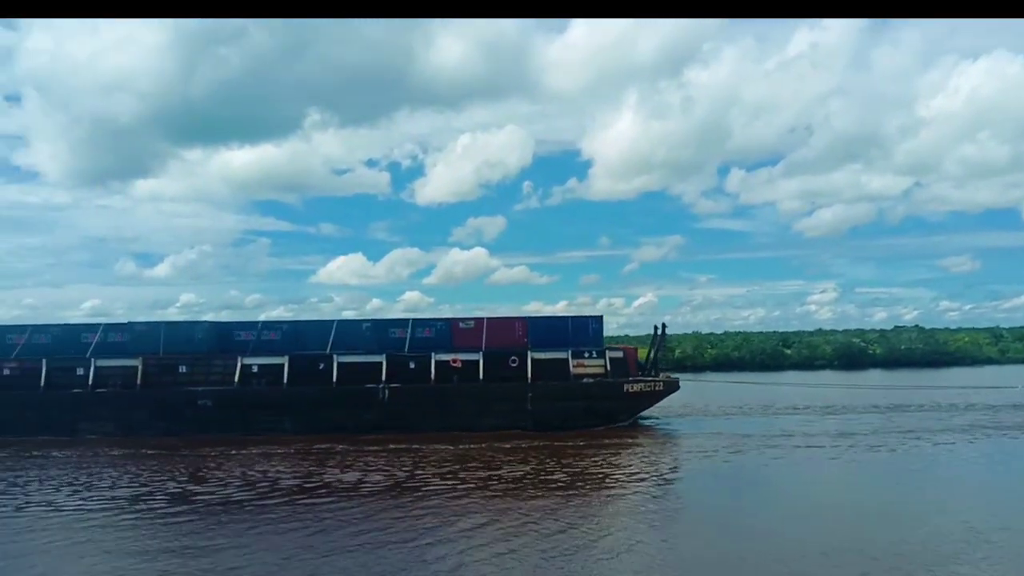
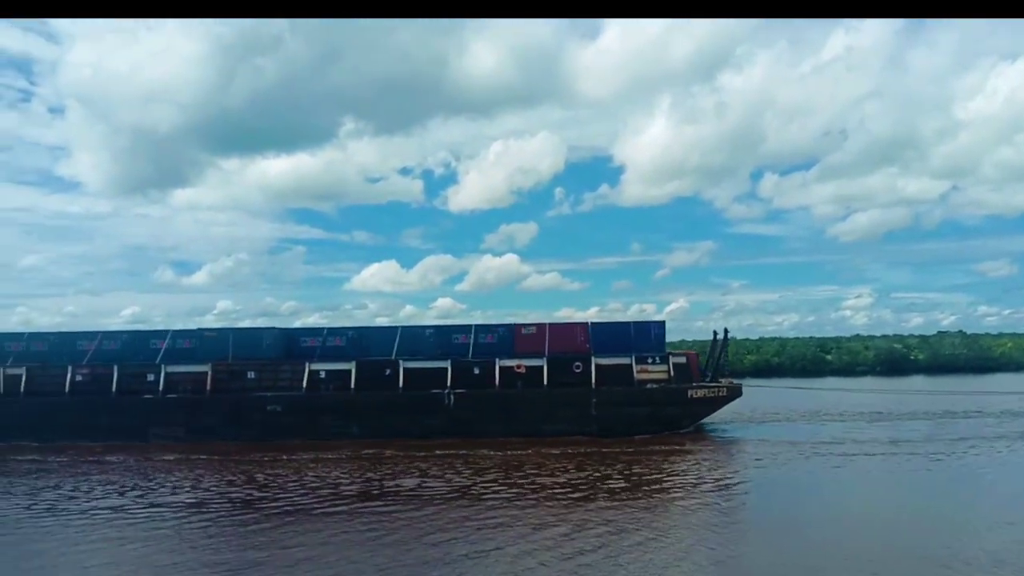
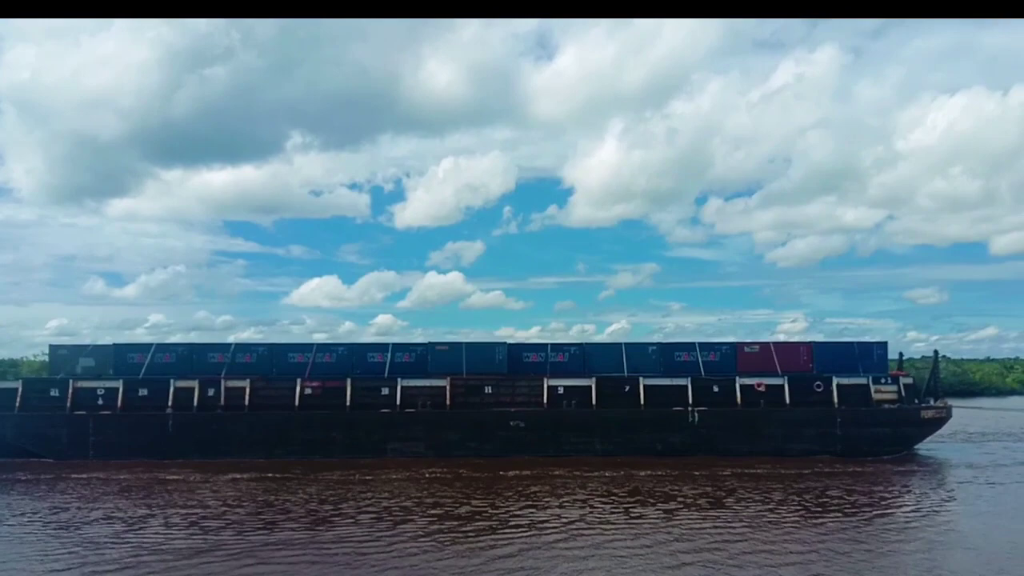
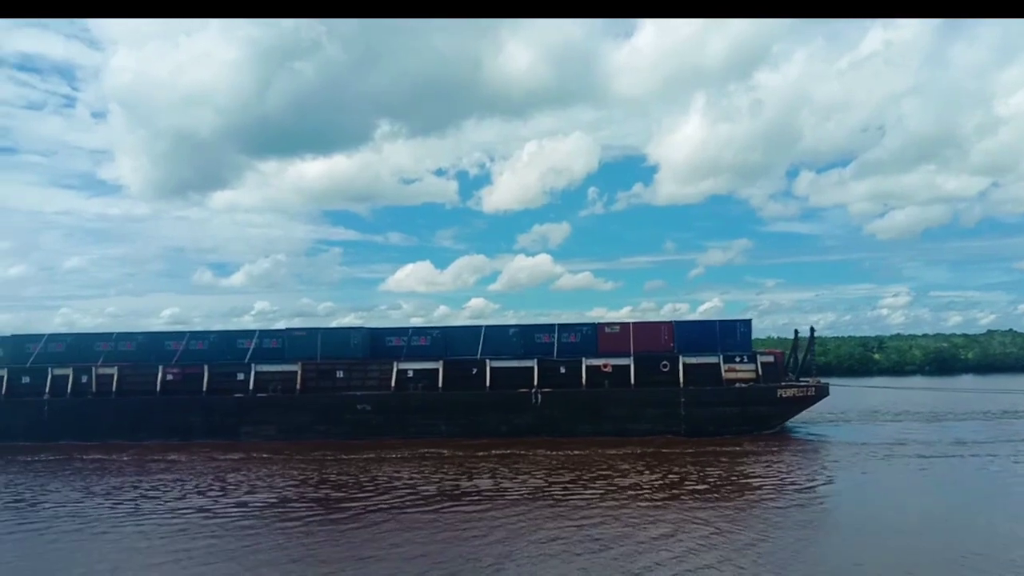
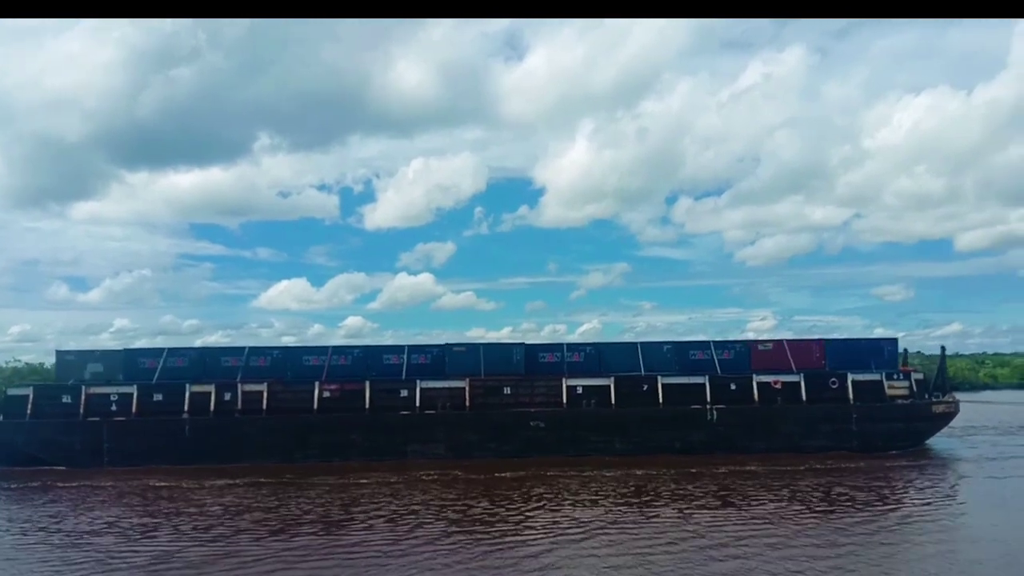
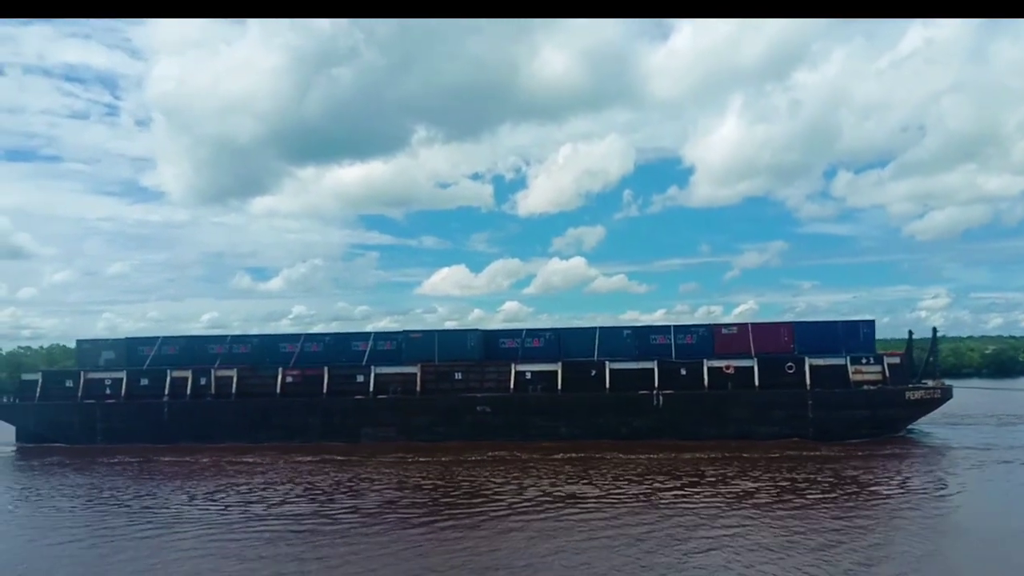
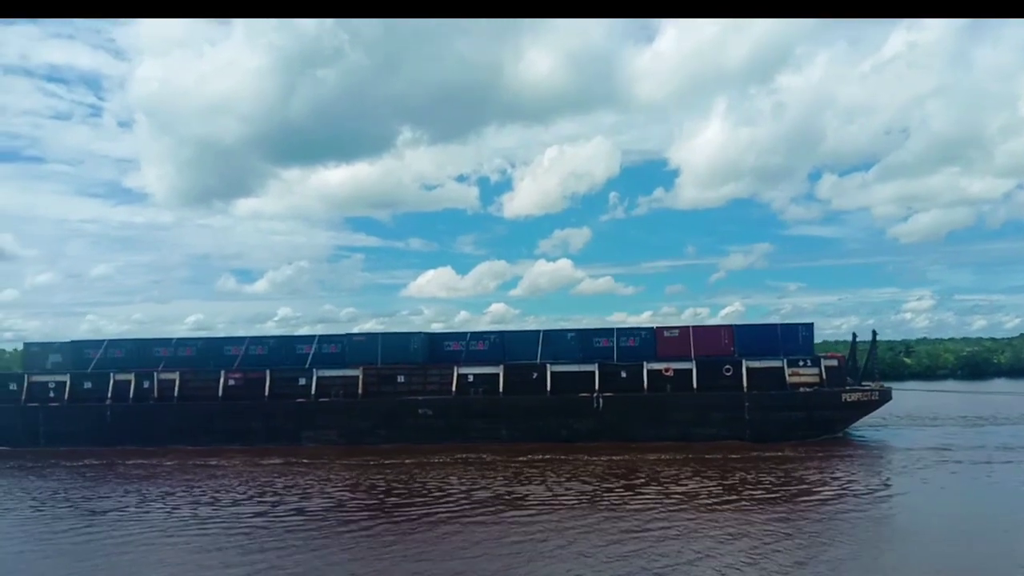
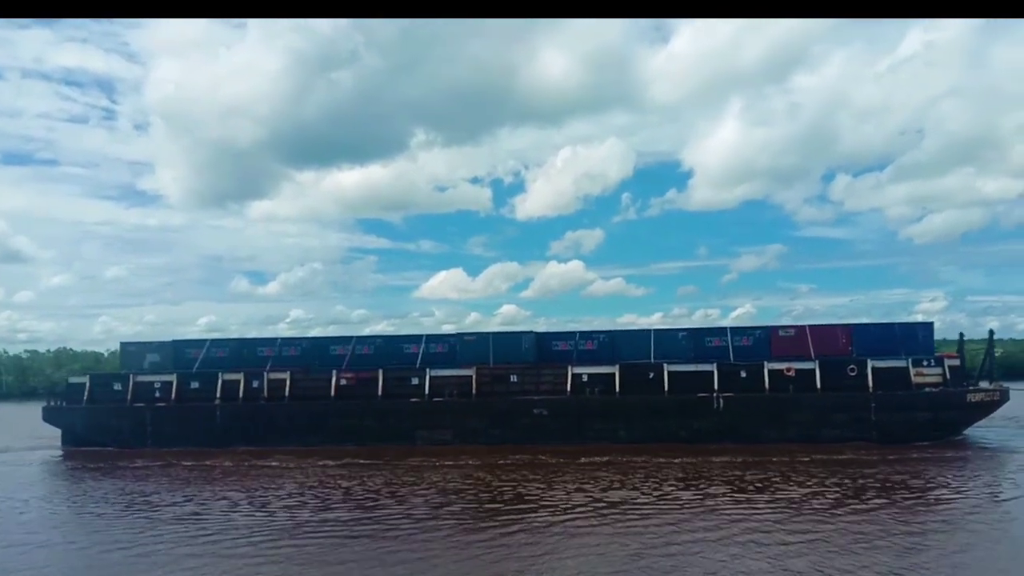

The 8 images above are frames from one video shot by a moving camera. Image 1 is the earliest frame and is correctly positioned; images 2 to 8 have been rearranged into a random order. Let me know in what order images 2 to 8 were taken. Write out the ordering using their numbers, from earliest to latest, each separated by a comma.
2, 4, 7, 6, 8, 3, 5
